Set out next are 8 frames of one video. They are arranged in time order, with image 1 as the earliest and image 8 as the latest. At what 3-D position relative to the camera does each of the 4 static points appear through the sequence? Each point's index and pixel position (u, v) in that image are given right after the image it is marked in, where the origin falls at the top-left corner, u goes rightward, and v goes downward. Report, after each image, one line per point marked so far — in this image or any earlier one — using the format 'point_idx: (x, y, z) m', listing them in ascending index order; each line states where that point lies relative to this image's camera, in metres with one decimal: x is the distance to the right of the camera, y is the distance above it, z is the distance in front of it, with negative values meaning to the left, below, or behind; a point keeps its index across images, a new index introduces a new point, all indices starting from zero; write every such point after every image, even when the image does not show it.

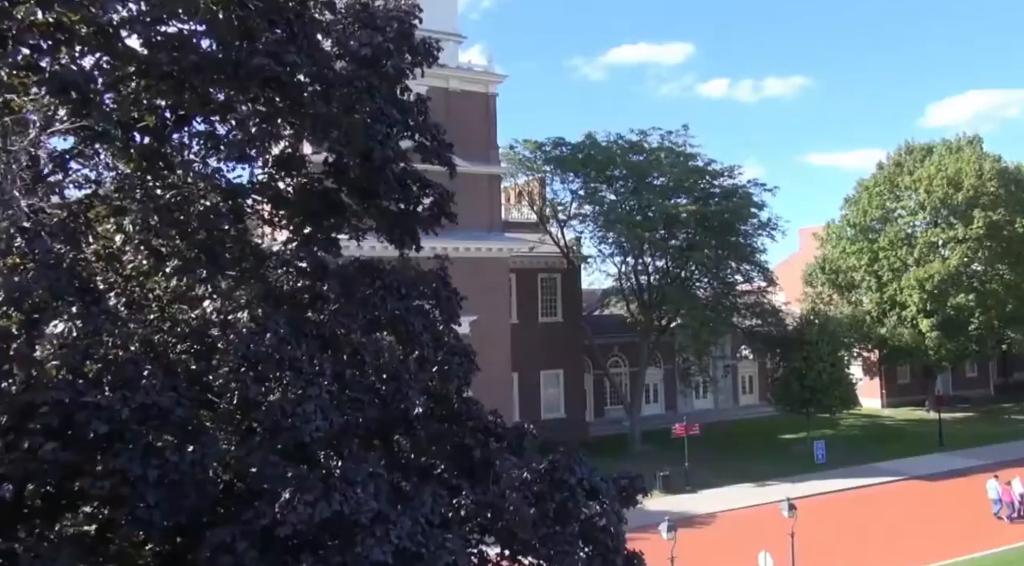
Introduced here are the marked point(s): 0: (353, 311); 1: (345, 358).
0: (-1.1, -0.2, +6.2) m
1: (-1.1, -0.5, +5.9) m
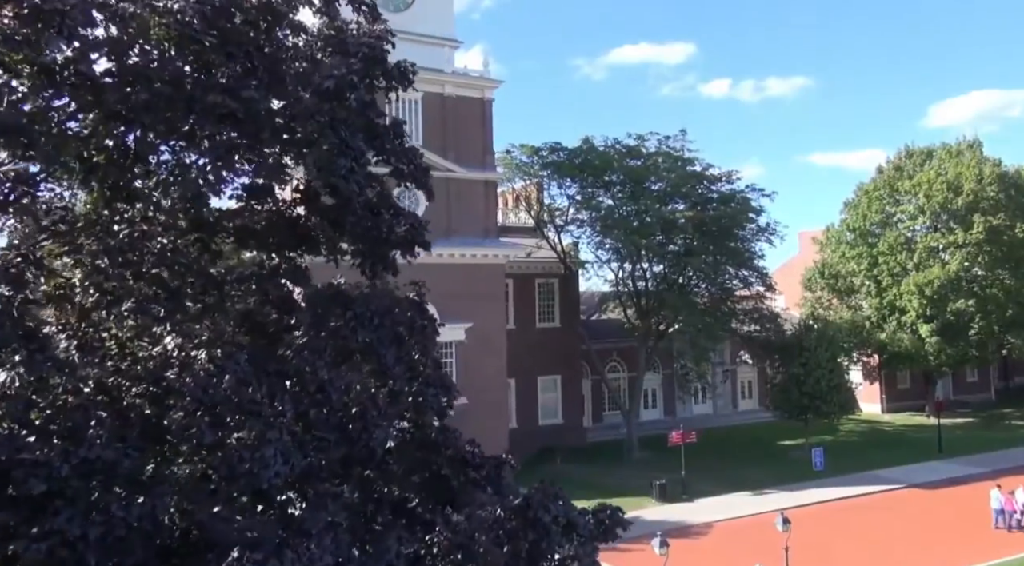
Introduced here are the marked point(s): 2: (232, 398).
0: (-1.3, -0.4, +6.1) m
1: (-1.3, -0.7, +5.8) m
2: (-1.6, -0.7, +5.0) m
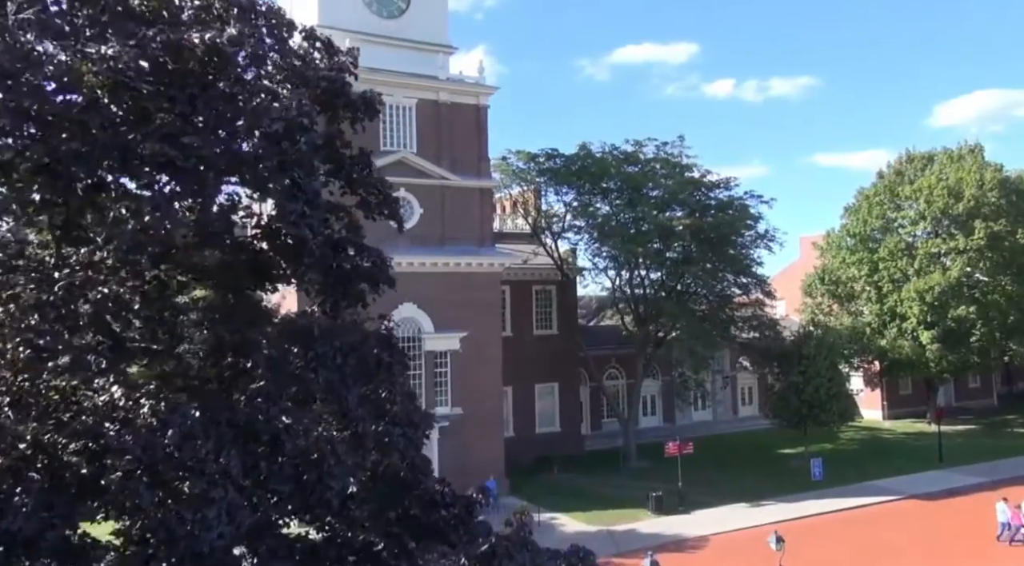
0: (-1.6, -0.7, +5.9) m
1: (-1.6, -1.0, +5.6) m
2: (-1.8, -0.9, +4.8) m
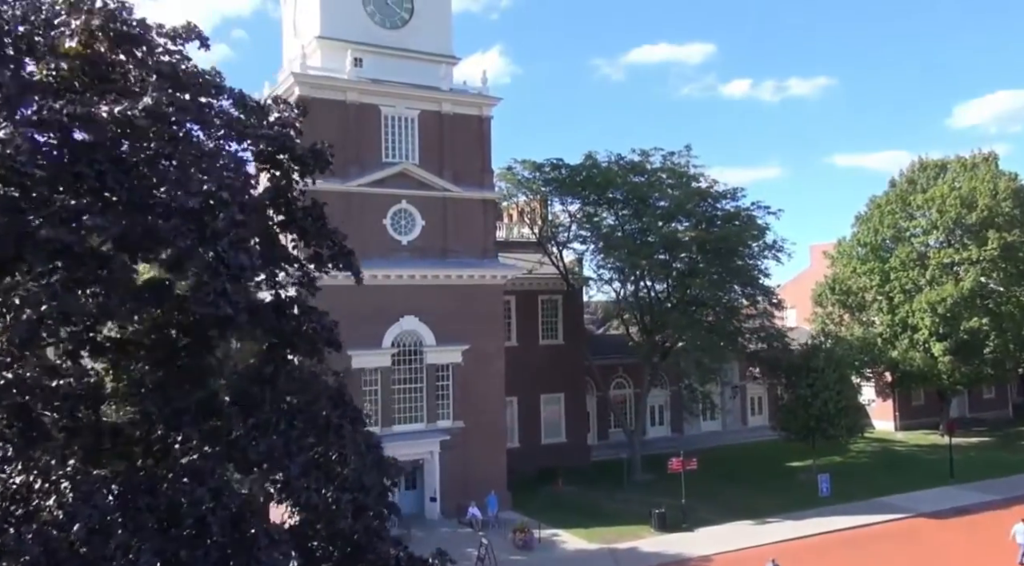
0: (-1.9, -1.2, +5.7) m
1: (-1.9, -1.5, +5.4) m
2: (-2.2, -1.4, +4.7) m
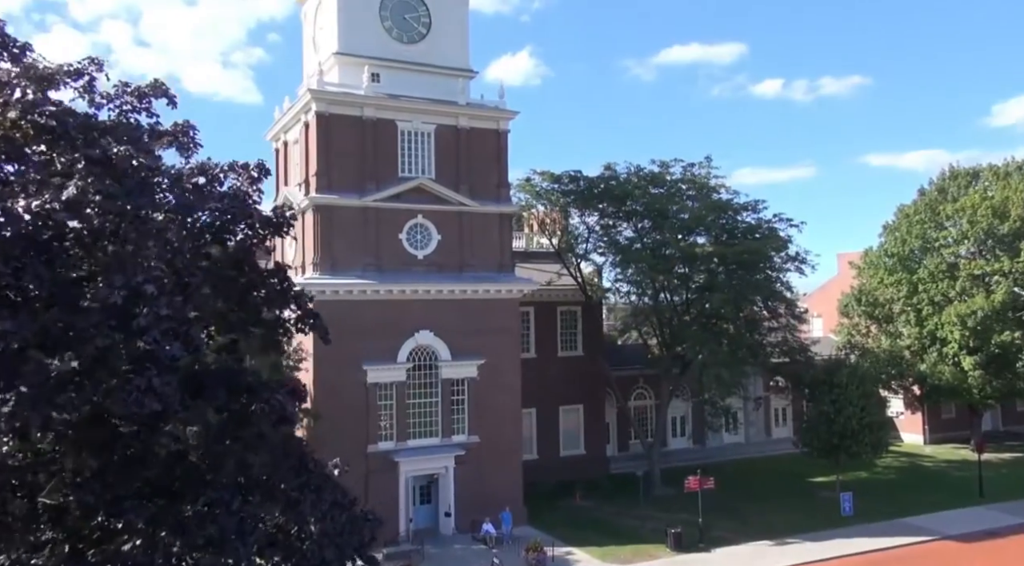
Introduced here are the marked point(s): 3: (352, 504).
0: (-2.3, -1.7, +5.5) m
1: (-2.3, -2.0, +5.3) m
2: (-2.6, -1.9, +4.5) m
3: (-1.9, -2.6, +10.6) m
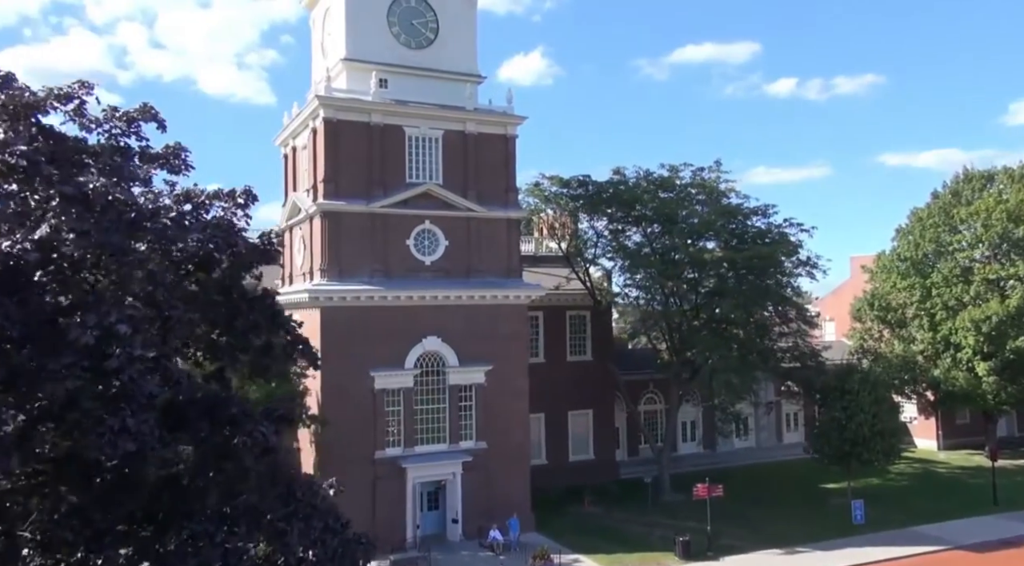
0: (-2.4, -1.9, +5.5) m
1: (-2.4, -2.2, +5.2) m
2: (-2.7, -2.1, +4.5) m
3: (-1.9, -2.8, +10.5) m
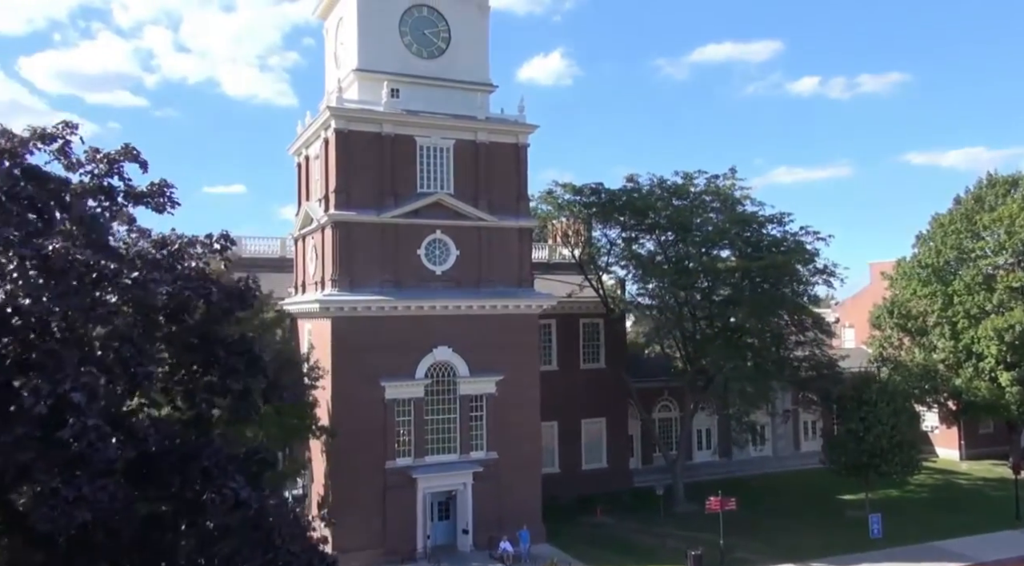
0: (-2.6, -2.2, +5.4) m
1: (-2.7, -2.6, +5.1) m
2: (-3.0, -2.5, +4.4) m
3: (-2.1, -3.2, +10.4) m
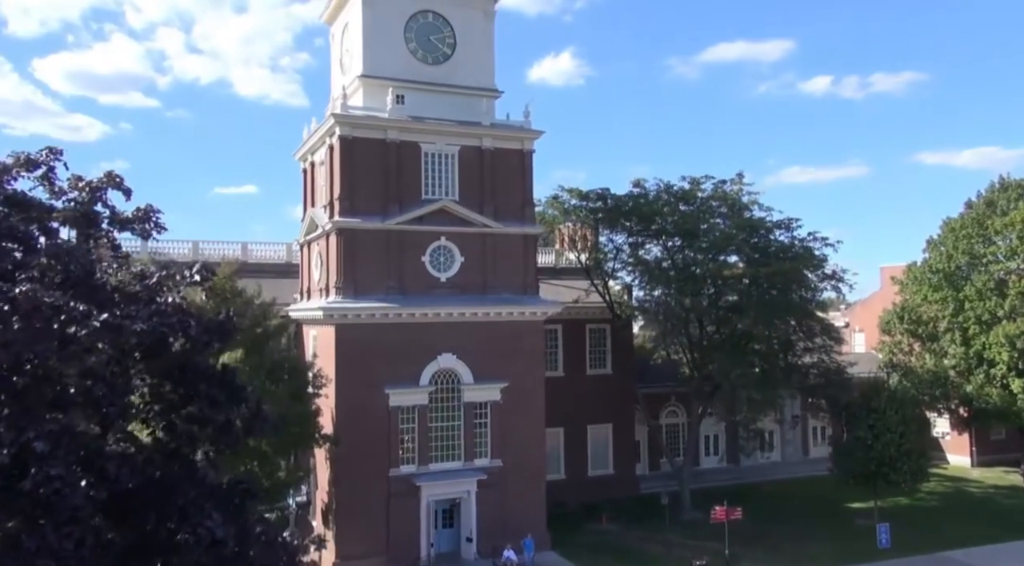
0: (-2.8, -2.5, +5.3) m
1: (-2.8, -2.8, +5.0) m
2: (-3.2, -2.7, +4.3) m
3: (-2.2, -3.4, +10.3) m
